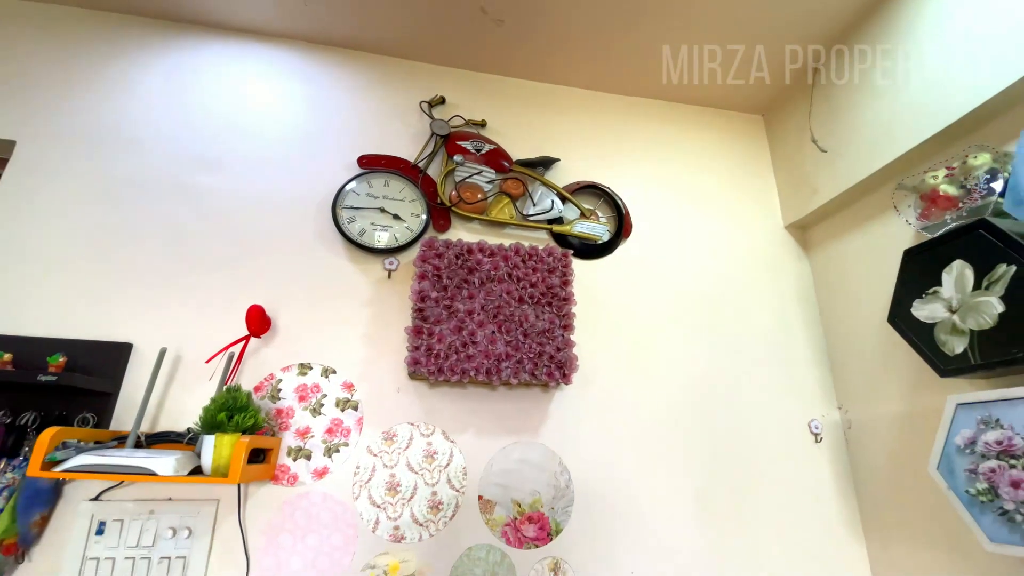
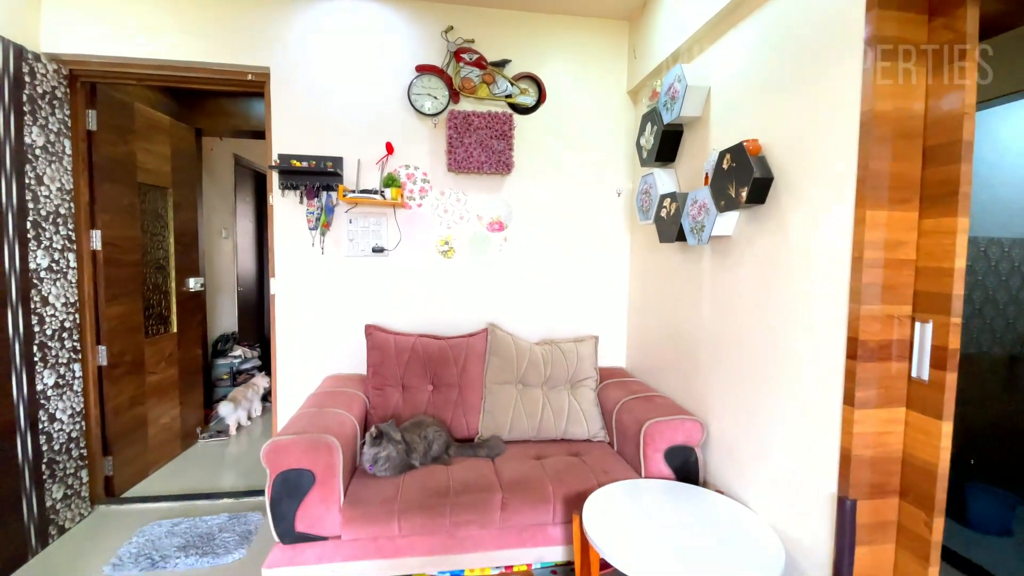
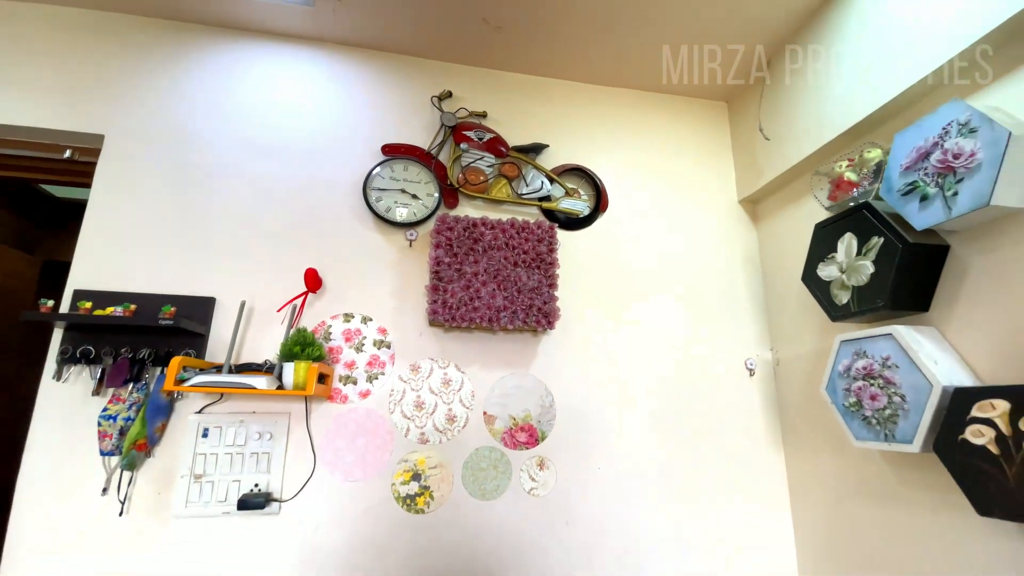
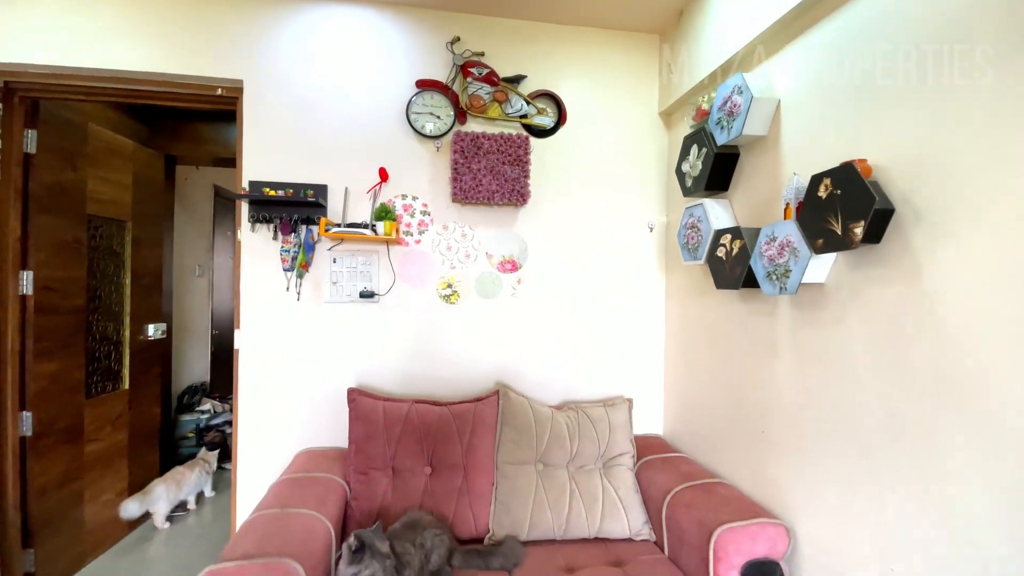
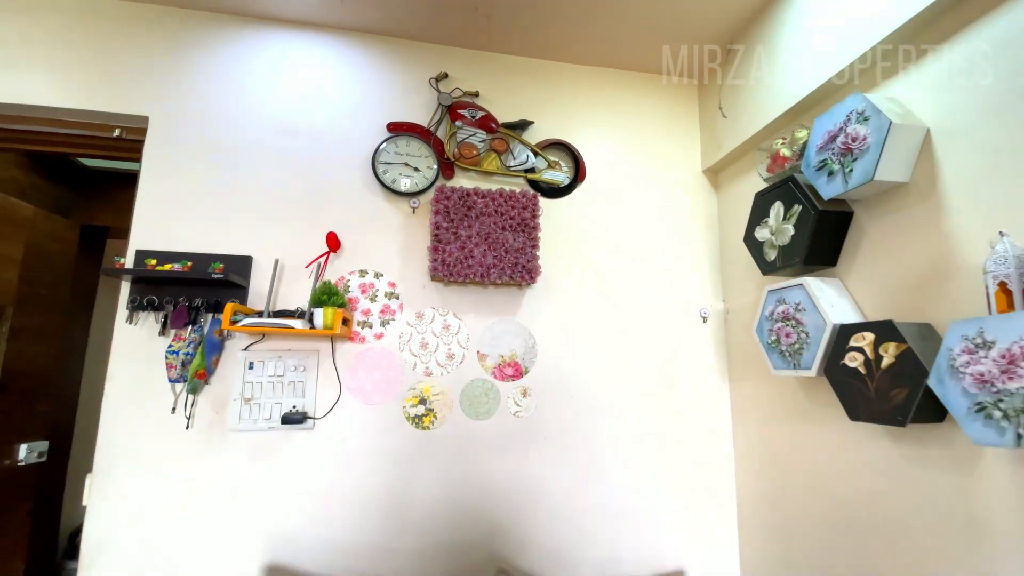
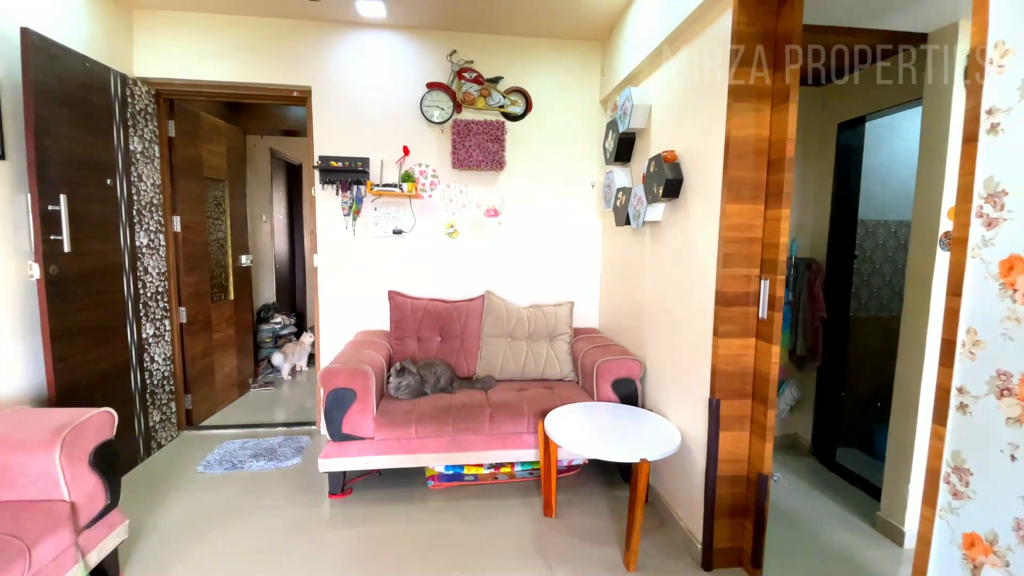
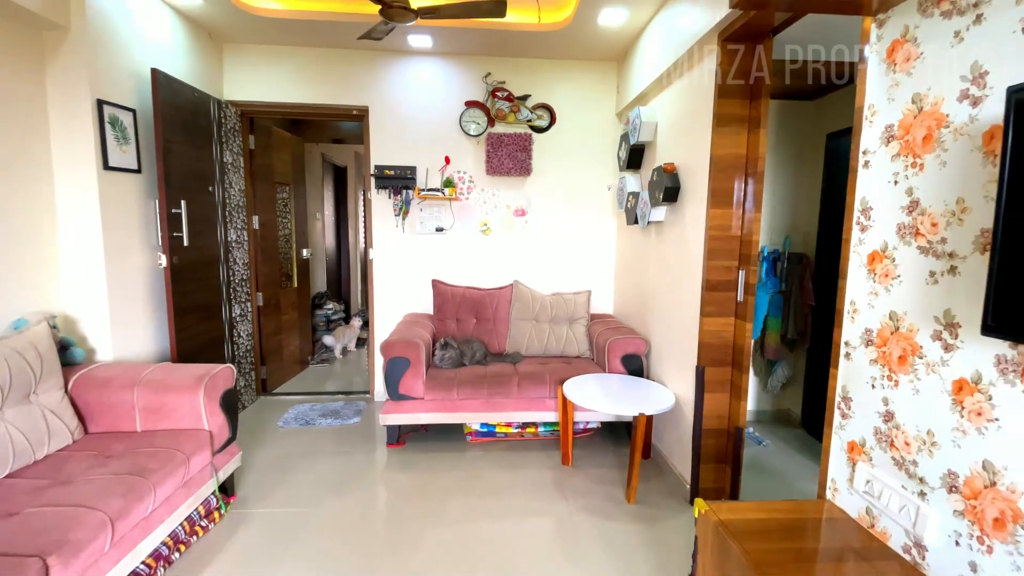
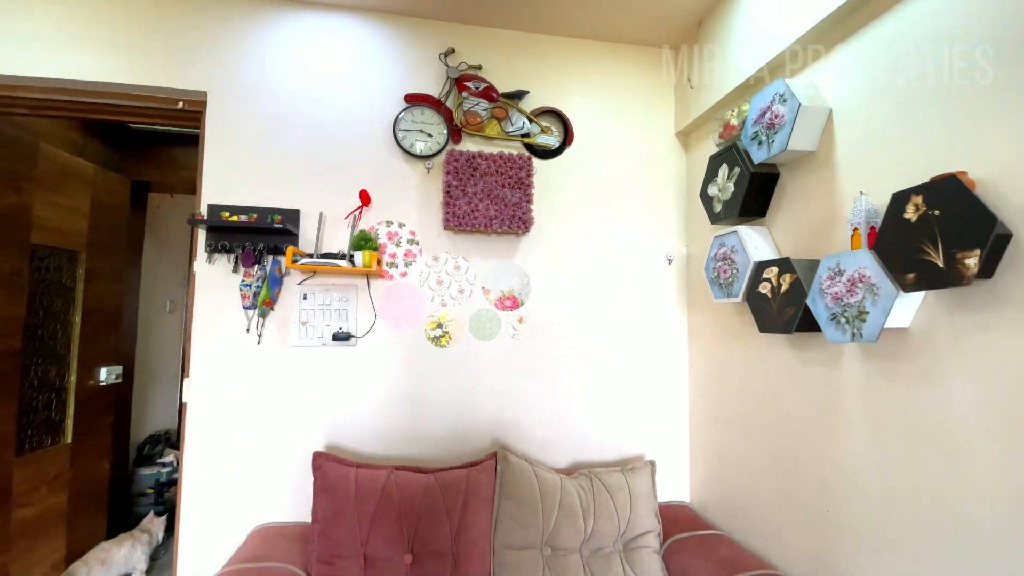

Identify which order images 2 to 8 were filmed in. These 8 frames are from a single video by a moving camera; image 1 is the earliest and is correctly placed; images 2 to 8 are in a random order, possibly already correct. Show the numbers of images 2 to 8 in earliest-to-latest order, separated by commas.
3, 5, 8, 4, 2, 6, 7
